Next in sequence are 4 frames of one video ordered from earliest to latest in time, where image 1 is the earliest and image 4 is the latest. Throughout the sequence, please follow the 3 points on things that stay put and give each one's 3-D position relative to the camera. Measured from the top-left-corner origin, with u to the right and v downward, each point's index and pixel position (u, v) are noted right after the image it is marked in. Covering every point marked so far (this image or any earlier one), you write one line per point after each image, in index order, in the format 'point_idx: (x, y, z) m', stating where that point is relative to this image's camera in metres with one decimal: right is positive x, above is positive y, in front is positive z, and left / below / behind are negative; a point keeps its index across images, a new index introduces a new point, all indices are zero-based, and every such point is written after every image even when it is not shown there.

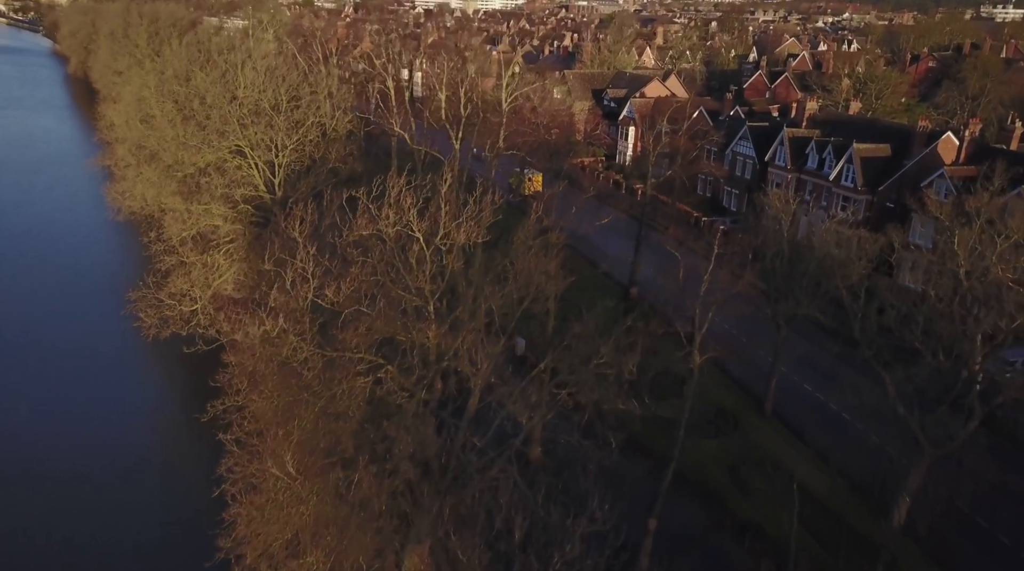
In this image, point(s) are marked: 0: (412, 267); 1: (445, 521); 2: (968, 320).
0: (-2.1, +0.3, +19.8) m
1: (-1.3, -4.6, +18.7) m
2: (+9.3, -0.7, +19.7) m
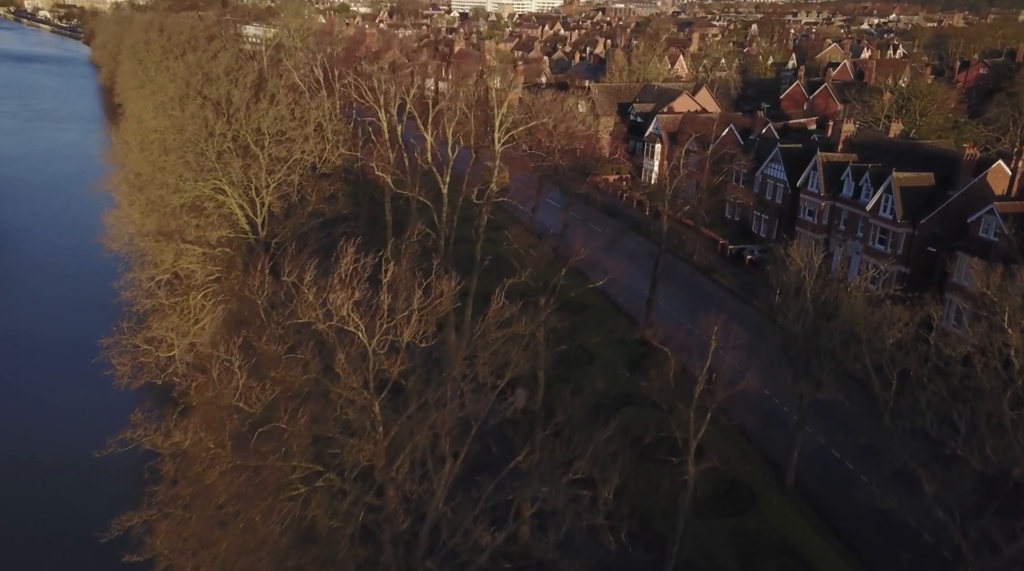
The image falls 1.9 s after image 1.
0: (-2.5, -1.1, +17.4) m
1: (-1.8, -6.1, +16.3) m
2: (+8.8, -2.3, +16.8) m
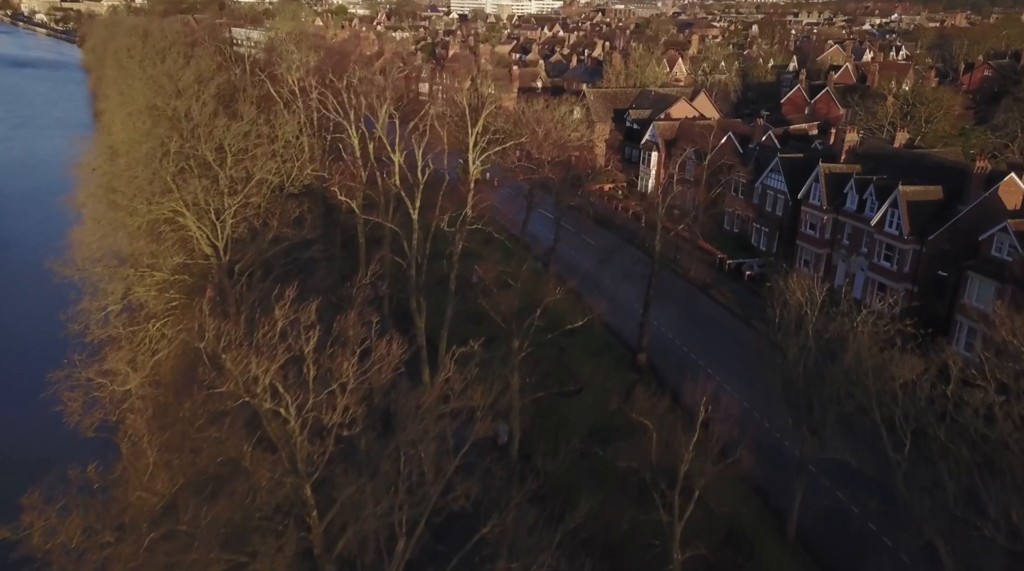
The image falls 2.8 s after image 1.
0: (-3.1, -1.9, +15.5) m
1: (-2.4, -6.8, +14.3) m
2: (+8.3, -3.0, +14.9) m
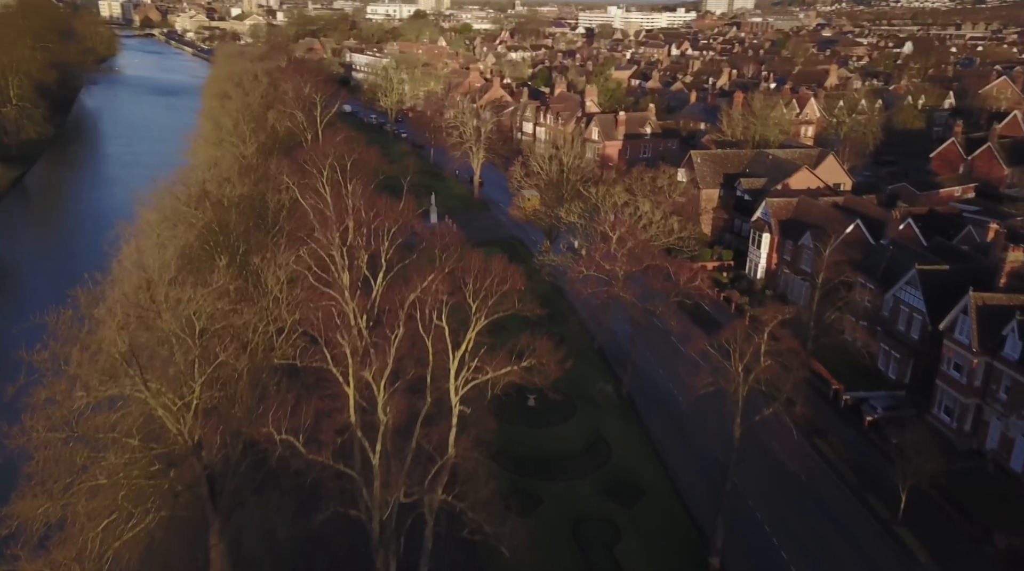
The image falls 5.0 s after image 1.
0: (-4.4, -6.7, +8.9) m
1: (-4.0, -11.6, +7.6) m
2: (+6.7, -8.1, +6.8) m
